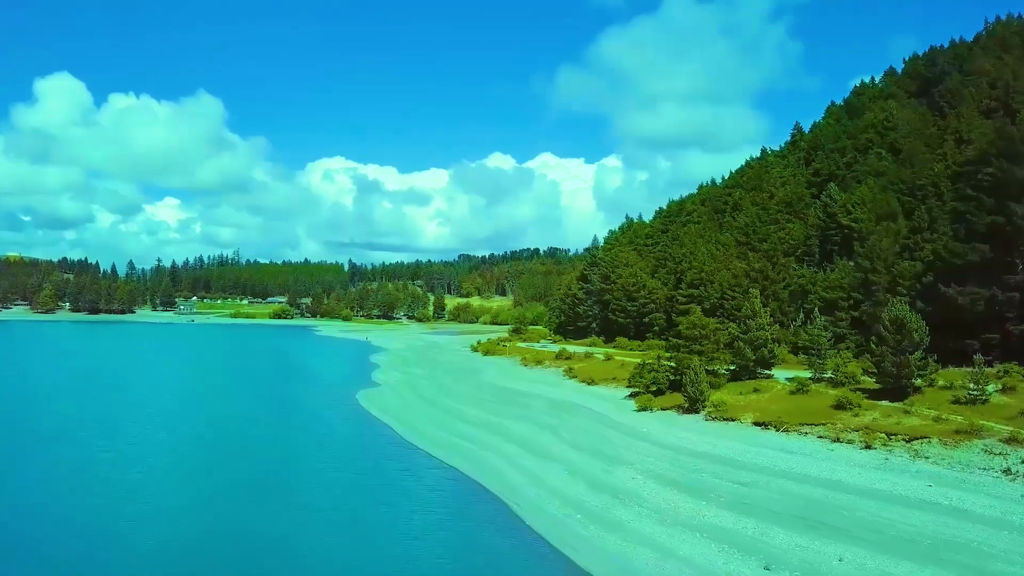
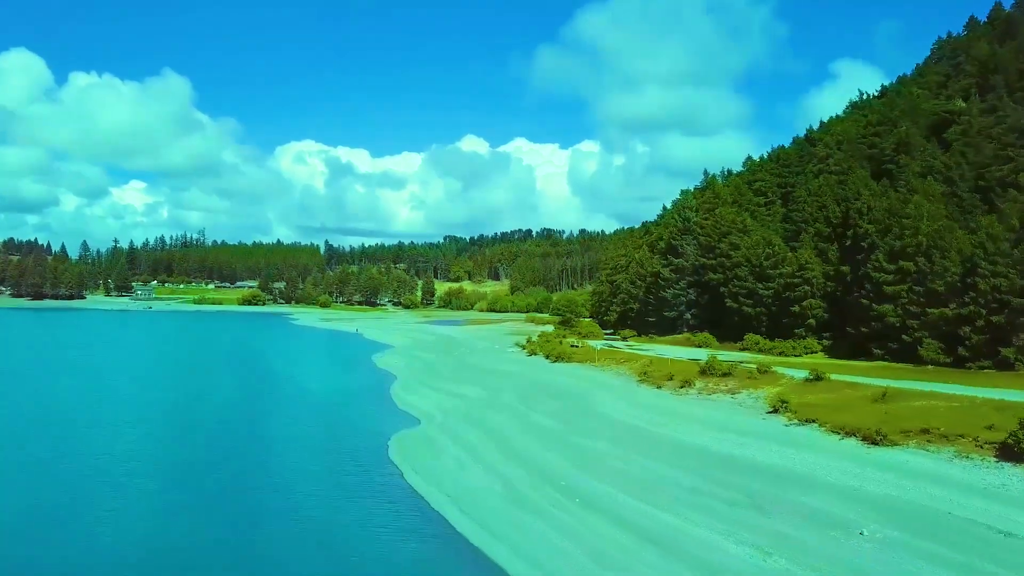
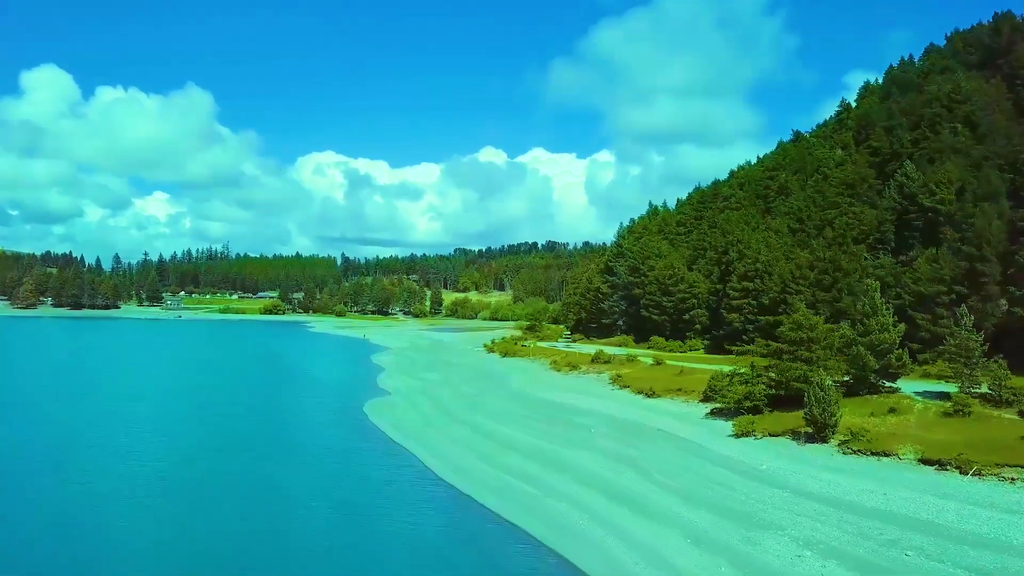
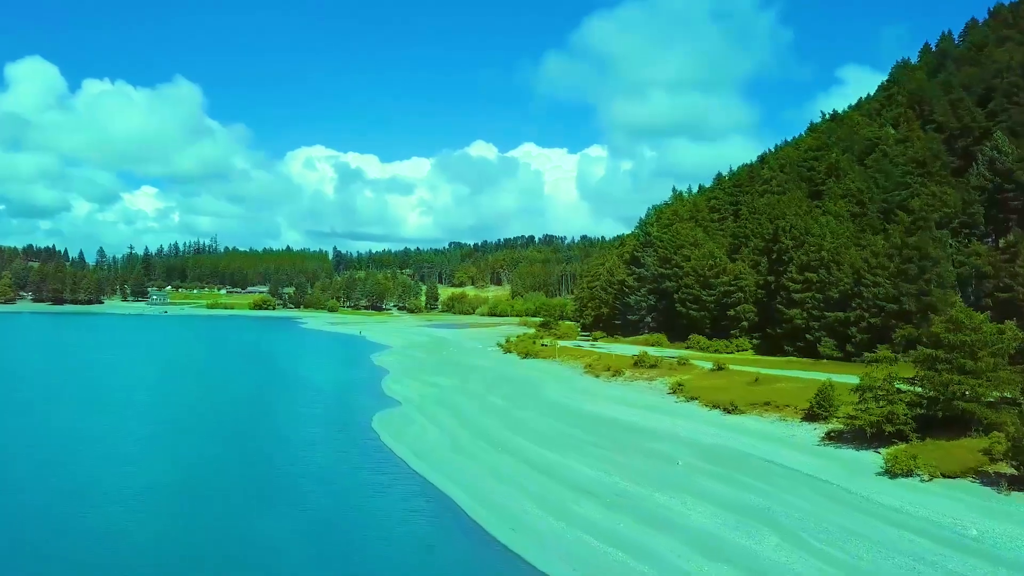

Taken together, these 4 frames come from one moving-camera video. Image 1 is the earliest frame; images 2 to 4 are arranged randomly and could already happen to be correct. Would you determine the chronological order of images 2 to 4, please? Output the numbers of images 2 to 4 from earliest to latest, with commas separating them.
3, 4, 2
